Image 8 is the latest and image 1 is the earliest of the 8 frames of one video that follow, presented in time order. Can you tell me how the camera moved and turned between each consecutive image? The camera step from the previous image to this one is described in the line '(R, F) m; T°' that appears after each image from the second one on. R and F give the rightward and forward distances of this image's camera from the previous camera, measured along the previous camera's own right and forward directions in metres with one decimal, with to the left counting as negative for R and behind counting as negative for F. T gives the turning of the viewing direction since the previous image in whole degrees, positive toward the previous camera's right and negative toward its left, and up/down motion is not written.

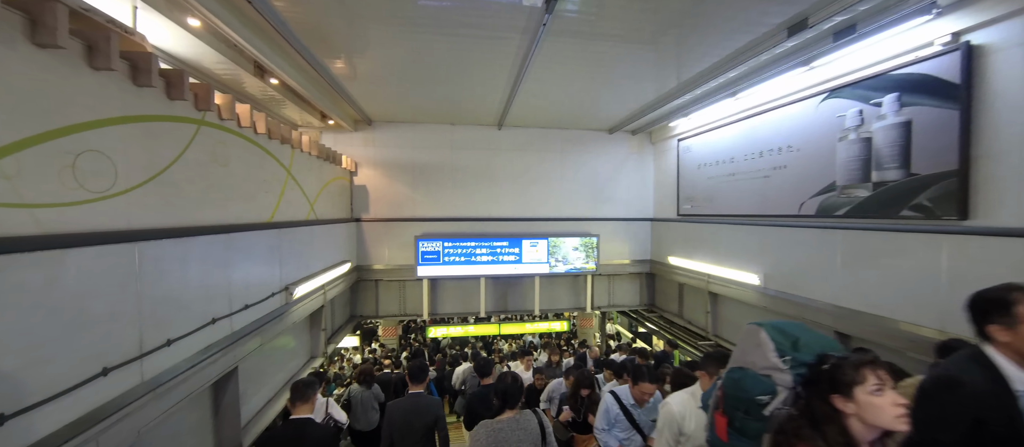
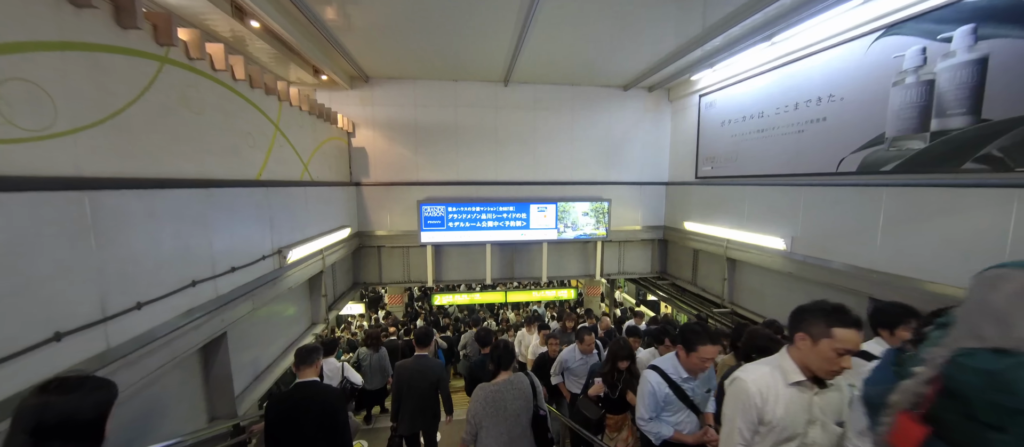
(0.0, +0.4) m; -1°
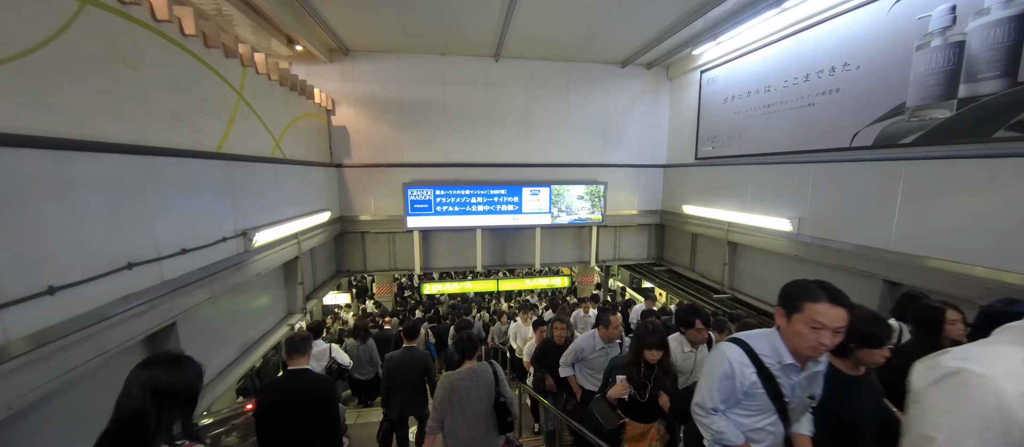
(0.0, +0.4) m; +1°
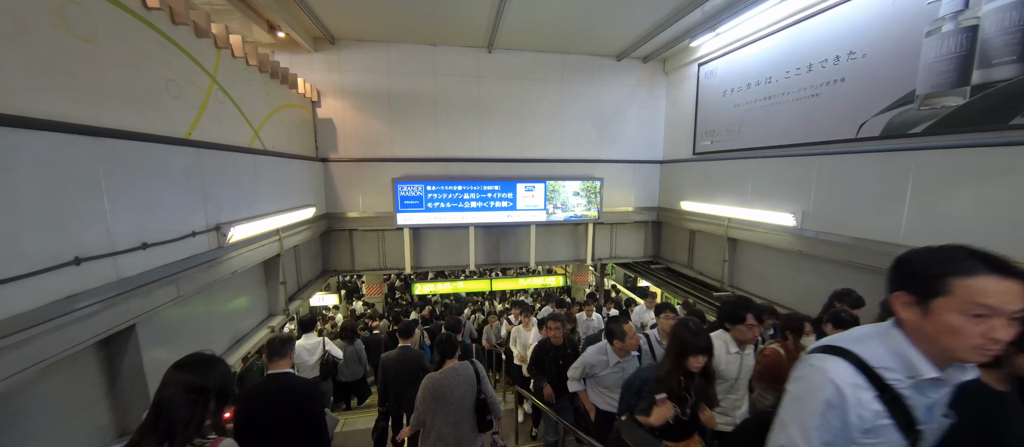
(0.0, +0.2) m; +1°
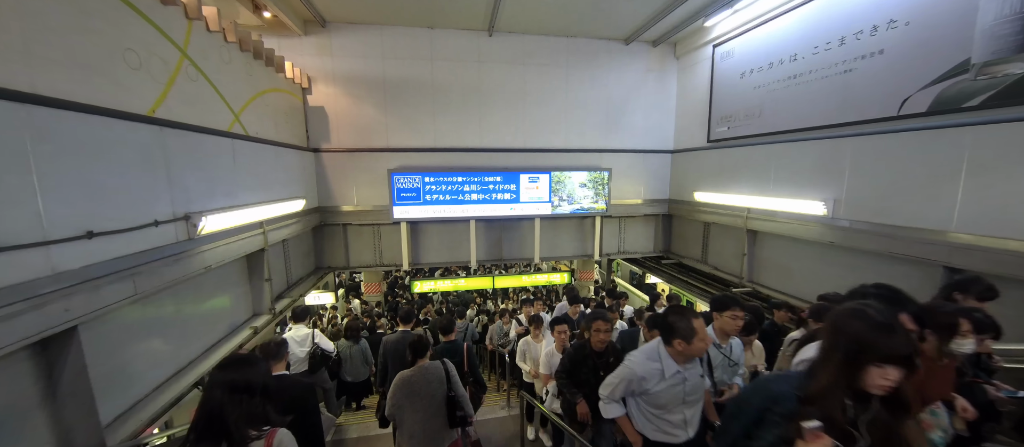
(0.0, +0.4) m; 0°
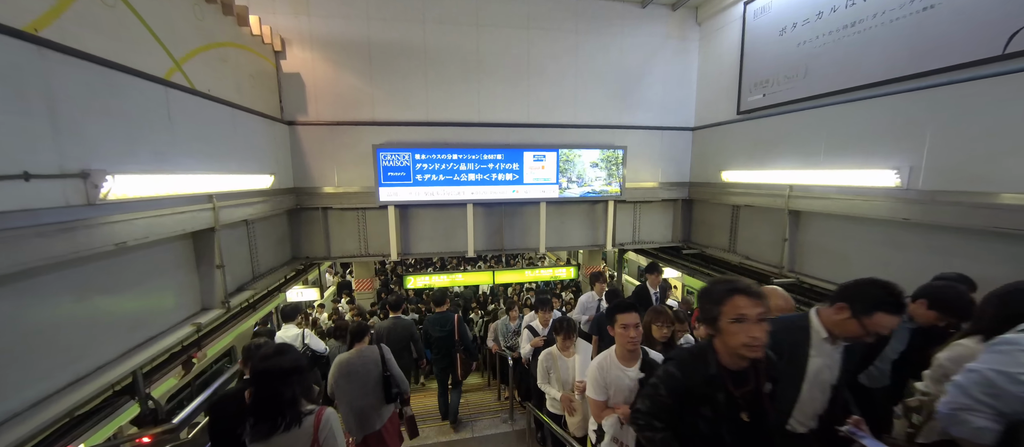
(0.0, +0.8) m; 0°
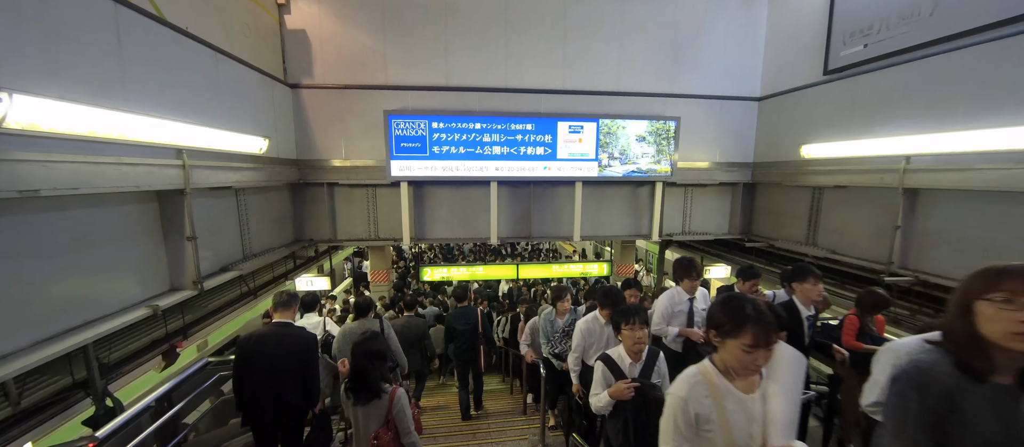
(-0.1, +0.8) m; -3°
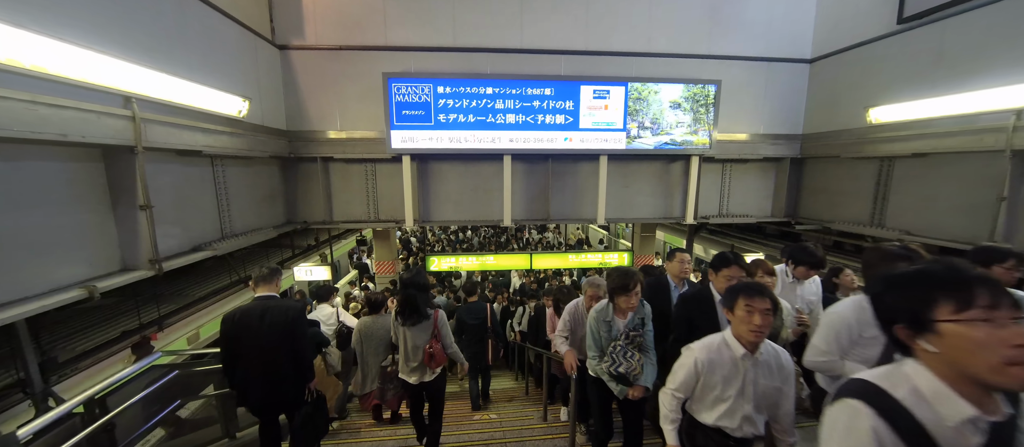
(-0.1, +0.6) m; -1°
